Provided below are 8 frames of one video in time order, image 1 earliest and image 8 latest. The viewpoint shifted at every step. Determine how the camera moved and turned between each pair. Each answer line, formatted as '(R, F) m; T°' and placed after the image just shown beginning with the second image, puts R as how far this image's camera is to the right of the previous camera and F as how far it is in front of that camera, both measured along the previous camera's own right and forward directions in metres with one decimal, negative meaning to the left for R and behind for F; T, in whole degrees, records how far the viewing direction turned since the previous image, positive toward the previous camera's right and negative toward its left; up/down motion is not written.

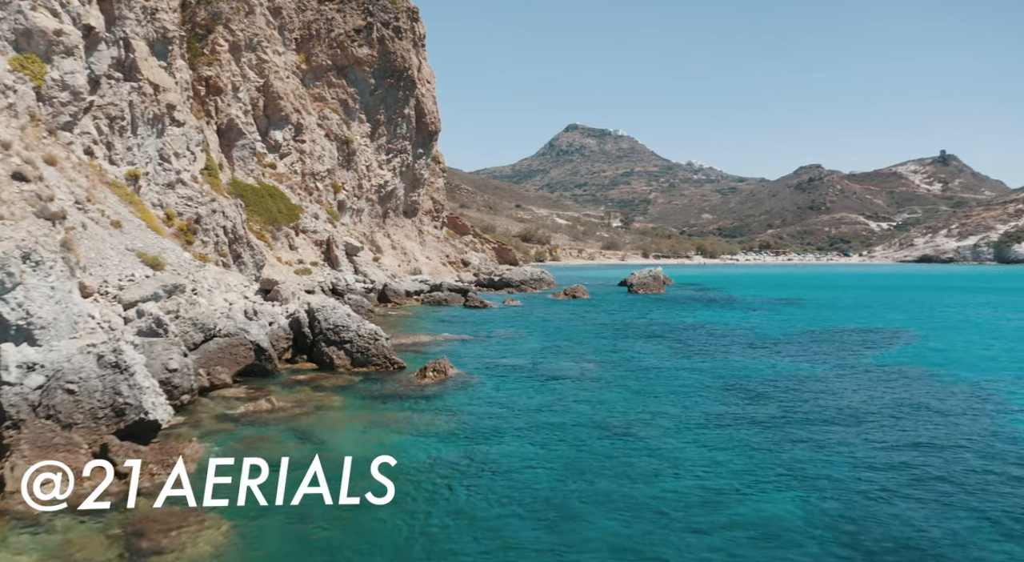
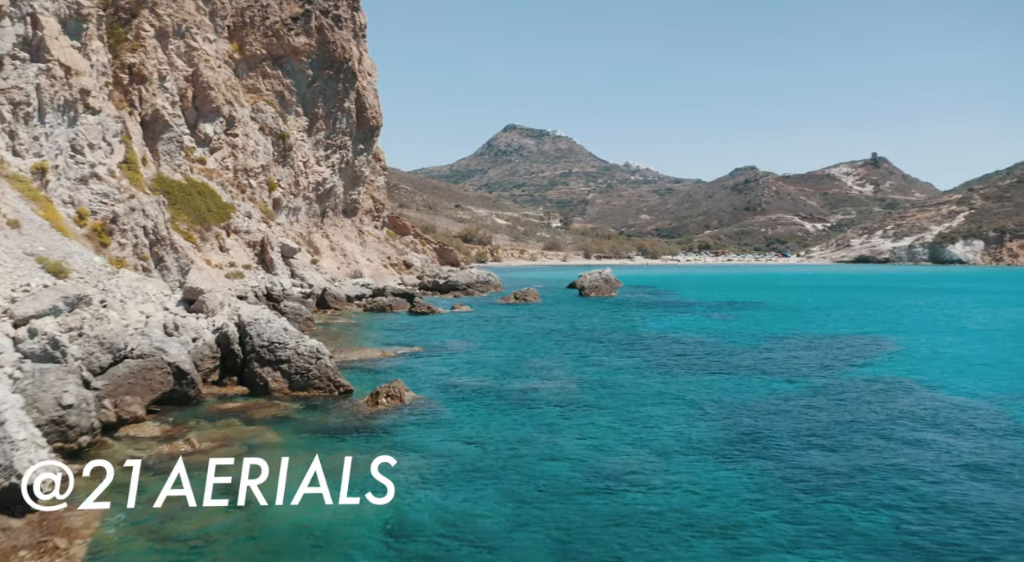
(-0.6, +2.7) m; +4°
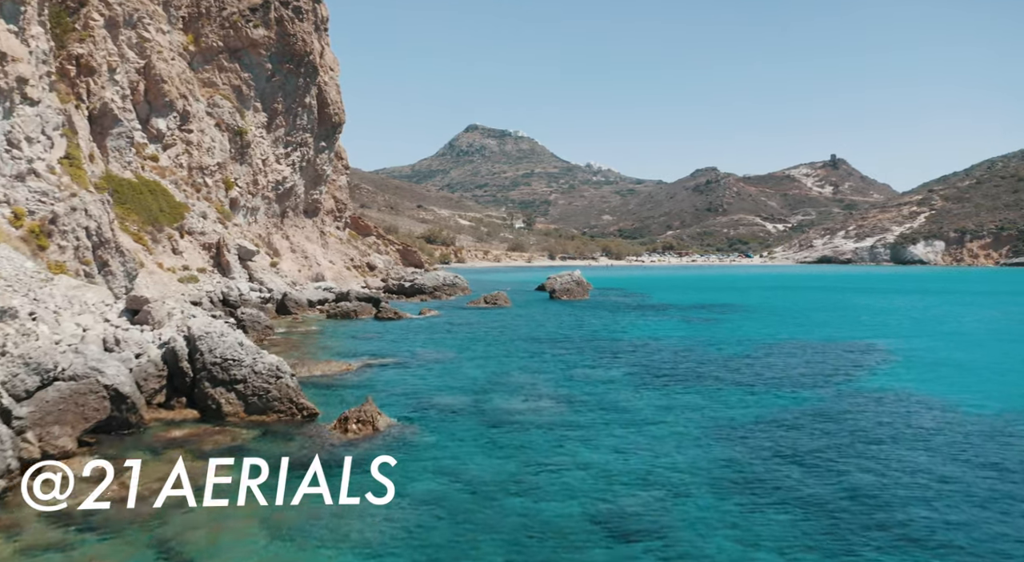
(-0.5, +2.0) m; +3°
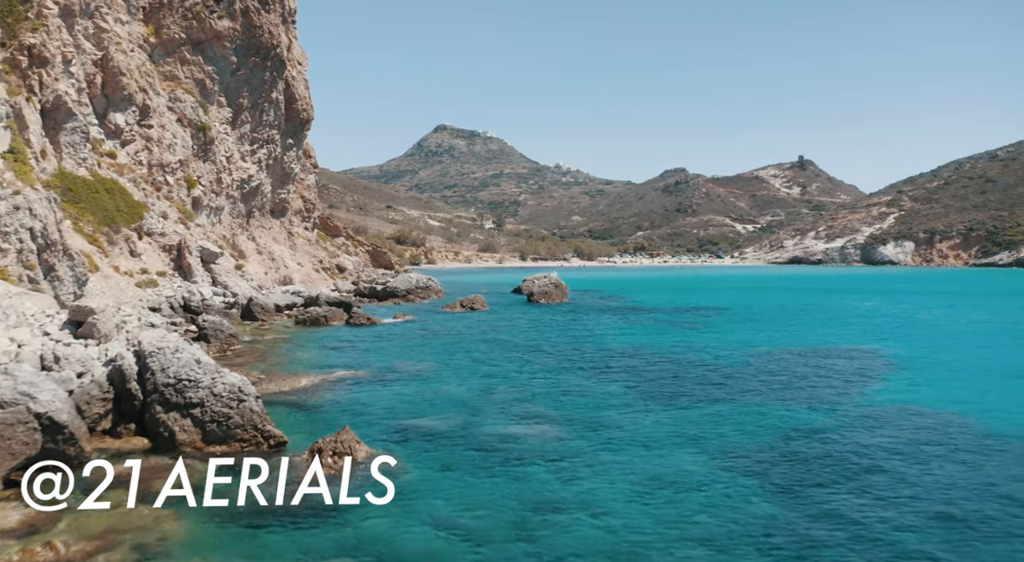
(-0.5, +1.9) m; +2°
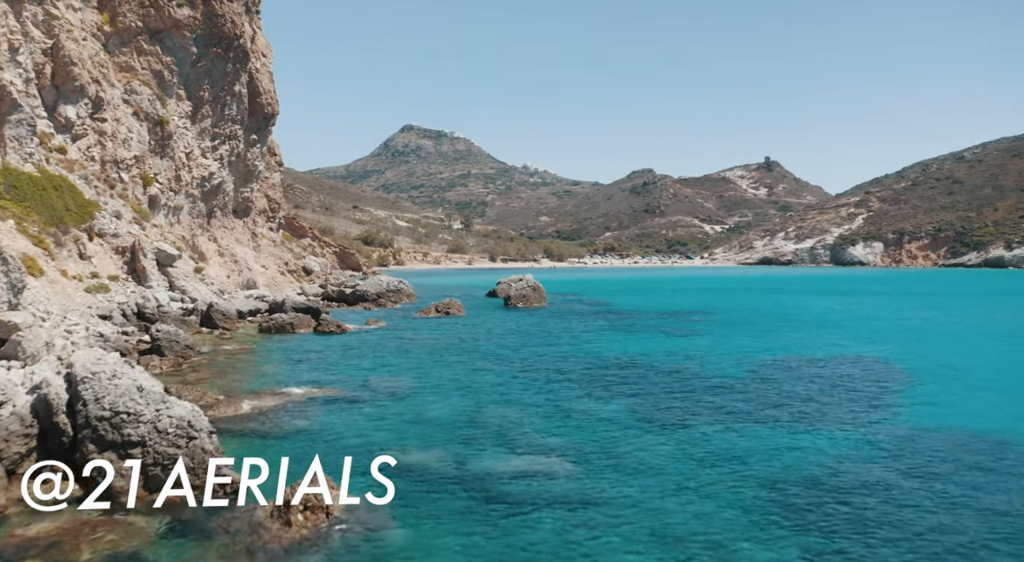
(-0.6, +2.3) m; +2°
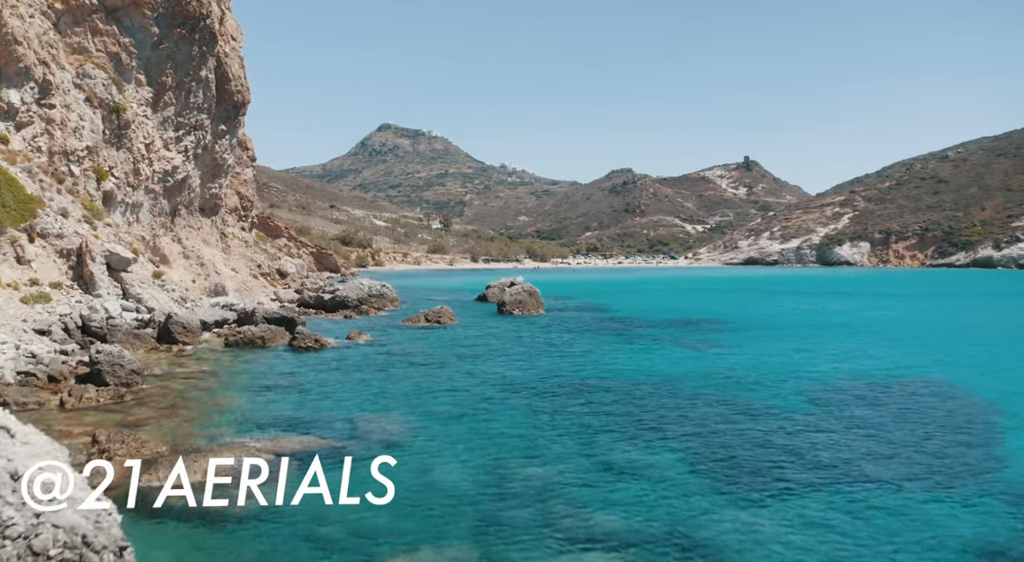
(-1.0, +4.4) m; +2°
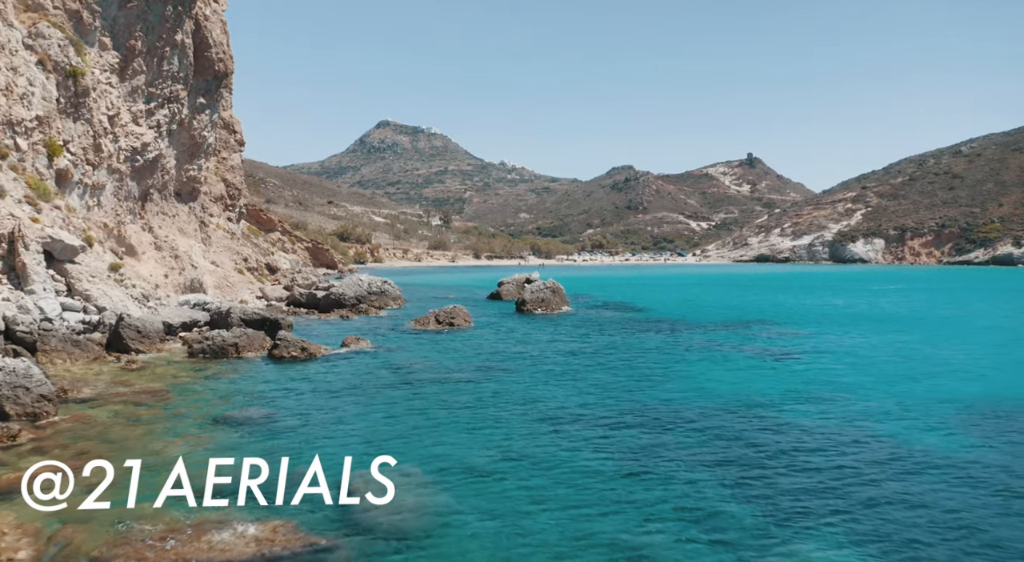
(-1.1, +6.2) m; 0°
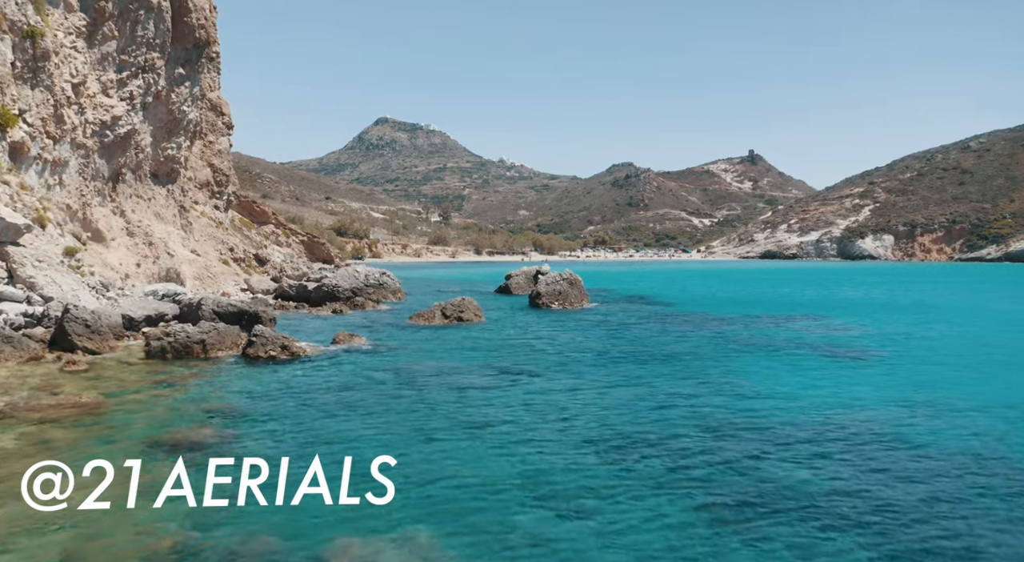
(-0.7, +4.2) m; 0°
